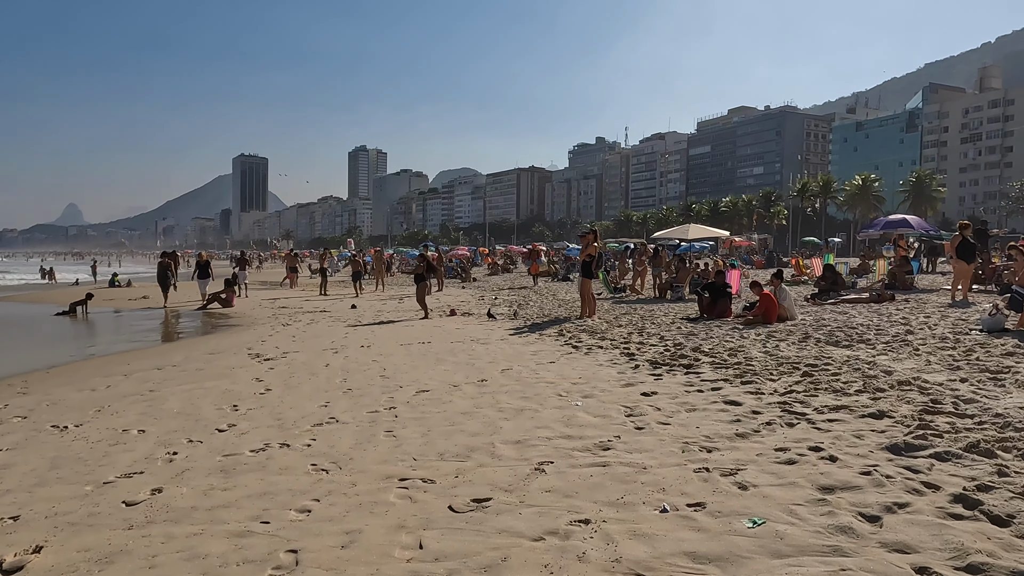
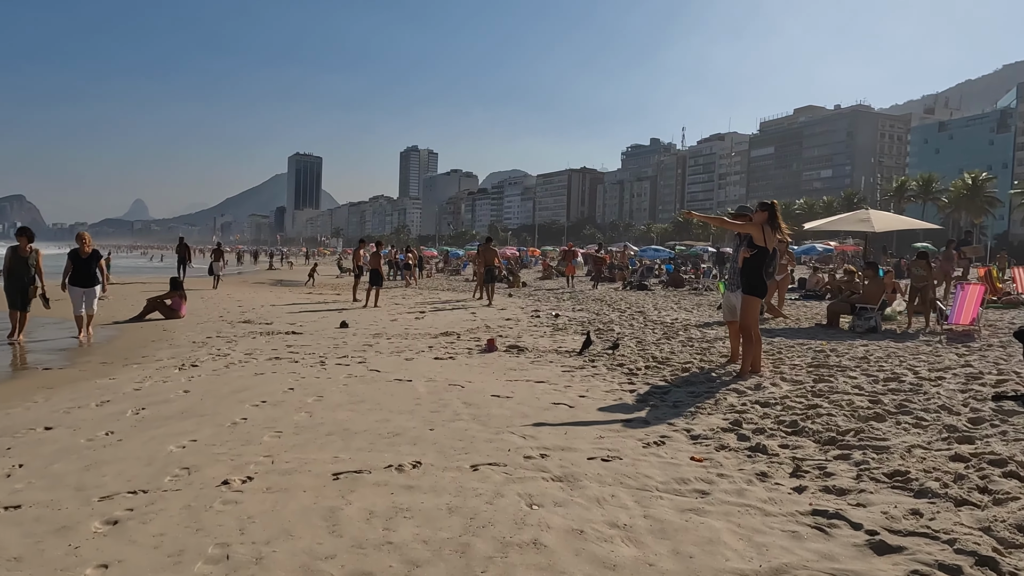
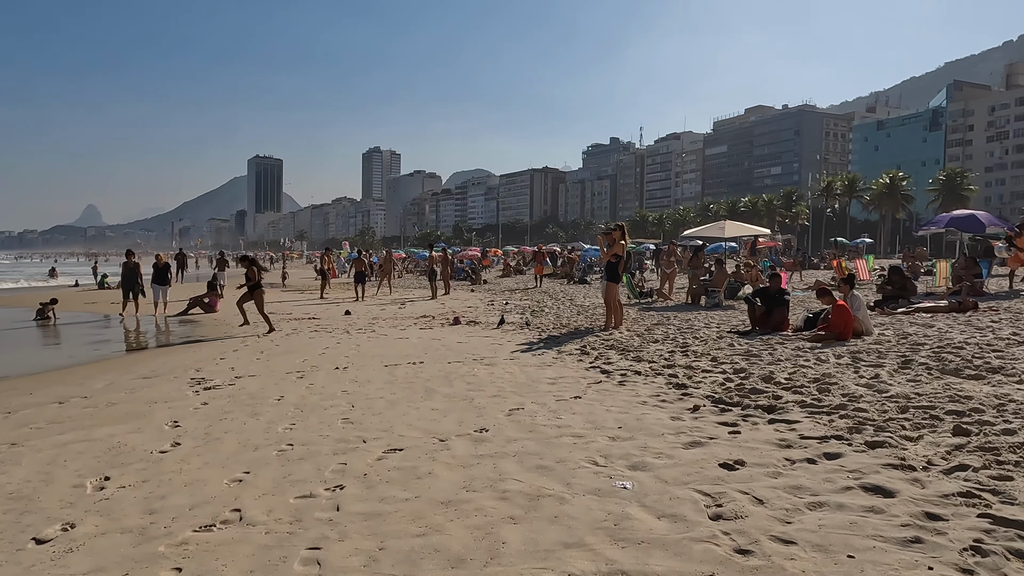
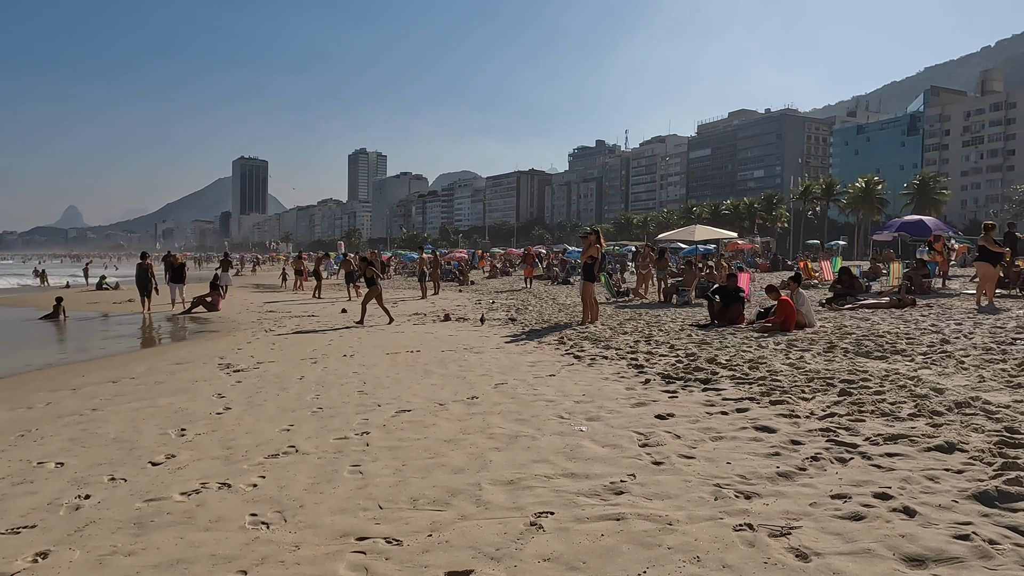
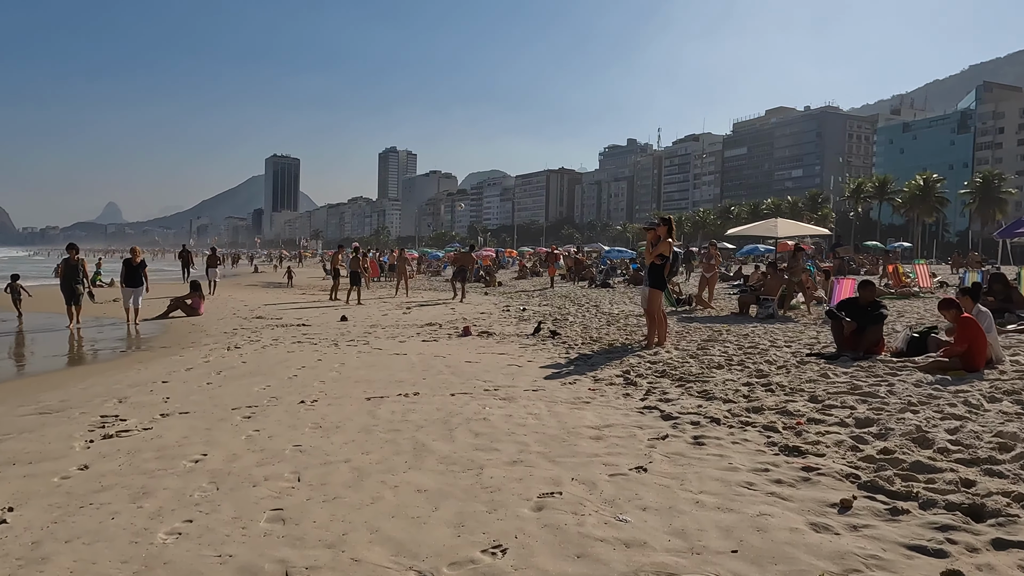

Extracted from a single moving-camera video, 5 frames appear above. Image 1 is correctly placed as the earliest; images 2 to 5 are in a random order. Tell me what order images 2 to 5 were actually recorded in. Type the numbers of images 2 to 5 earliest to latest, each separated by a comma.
4, 3, 5, 2
